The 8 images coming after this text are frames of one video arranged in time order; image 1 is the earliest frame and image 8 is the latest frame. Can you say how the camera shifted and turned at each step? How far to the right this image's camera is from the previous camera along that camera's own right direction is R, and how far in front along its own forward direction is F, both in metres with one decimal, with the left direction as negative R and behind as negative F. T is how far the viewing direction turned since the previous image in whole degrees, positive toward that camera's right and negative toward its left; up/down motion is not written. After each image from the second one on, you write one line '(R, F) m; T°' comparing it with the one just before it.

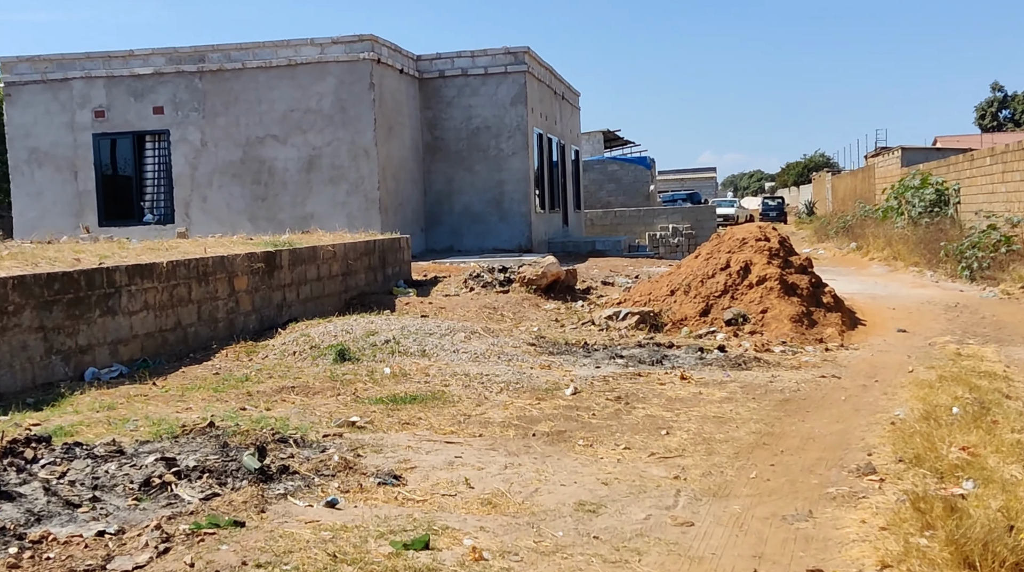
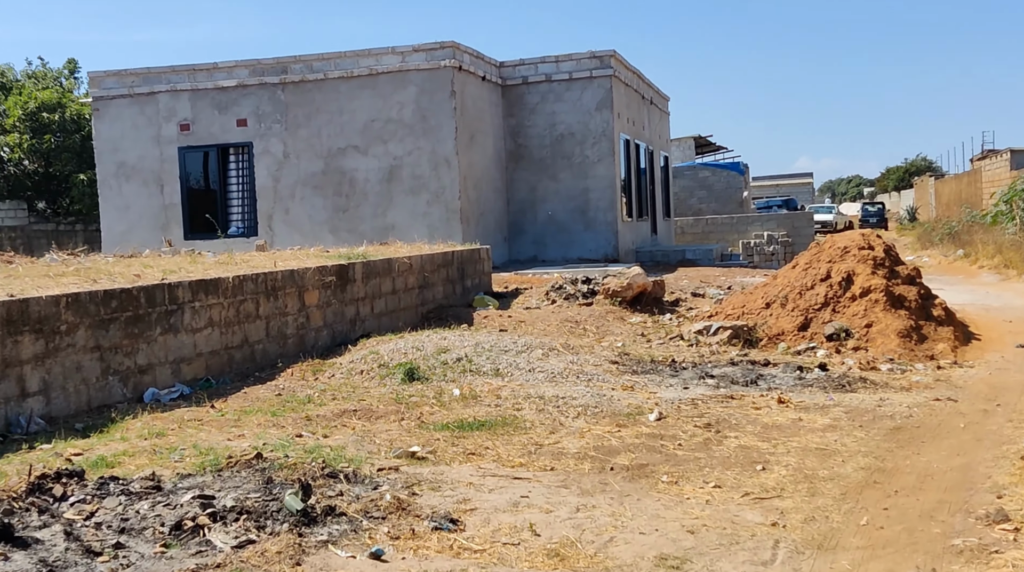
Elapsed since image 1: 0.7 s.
(+0.1, +0.6) m; -4°
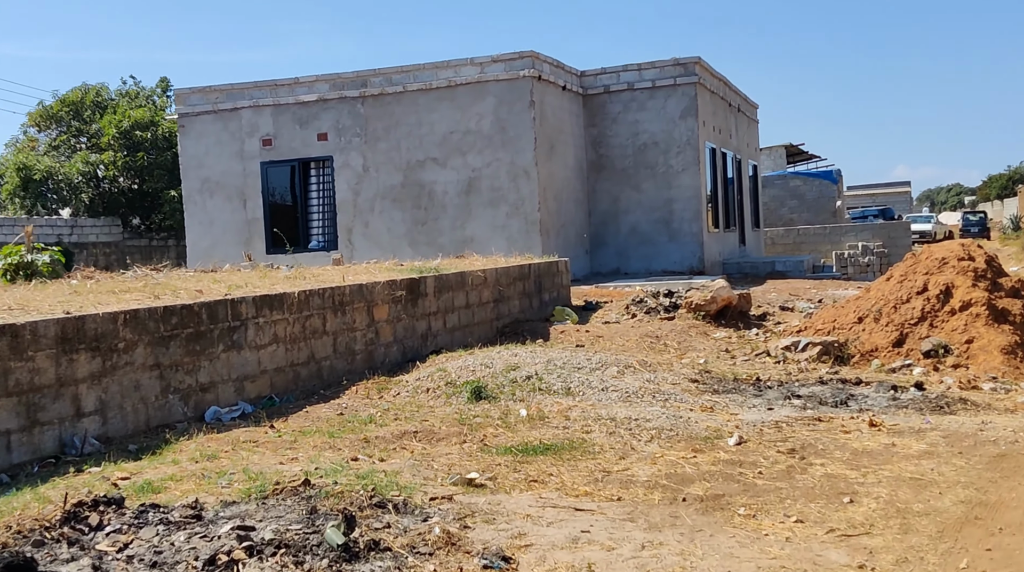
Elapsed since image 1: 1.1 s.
(+0.1, +0.4) m; -4°
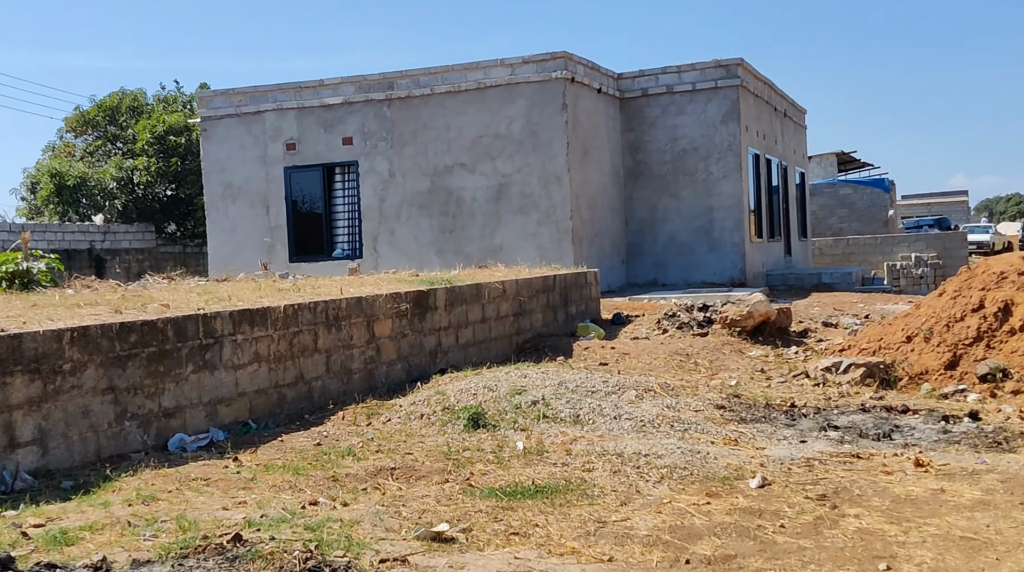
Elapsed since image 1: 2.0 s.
(+0.3, +0.8) m; -2°
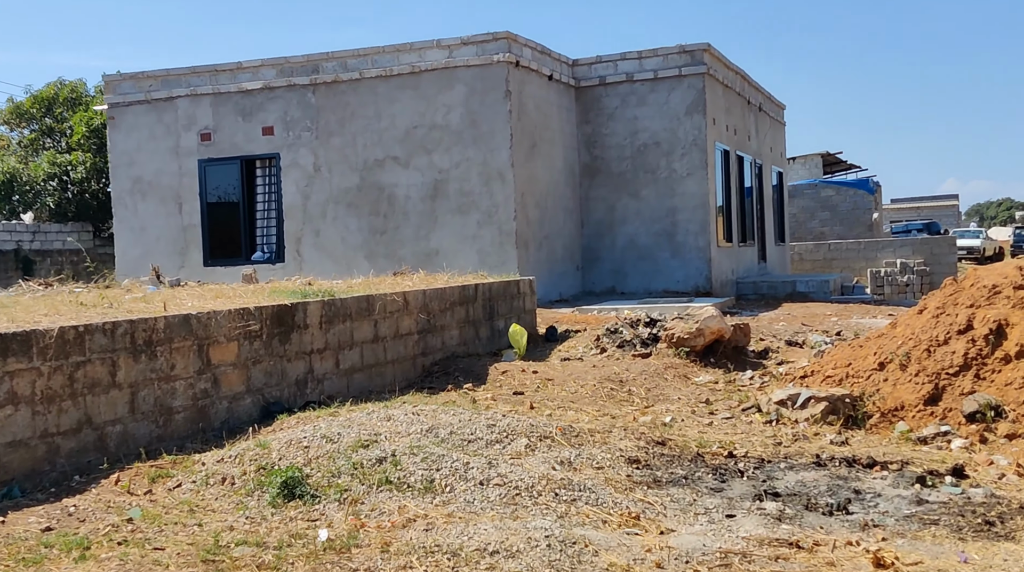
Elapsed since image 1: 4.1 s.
(+0.7, +1.8) m; 0°
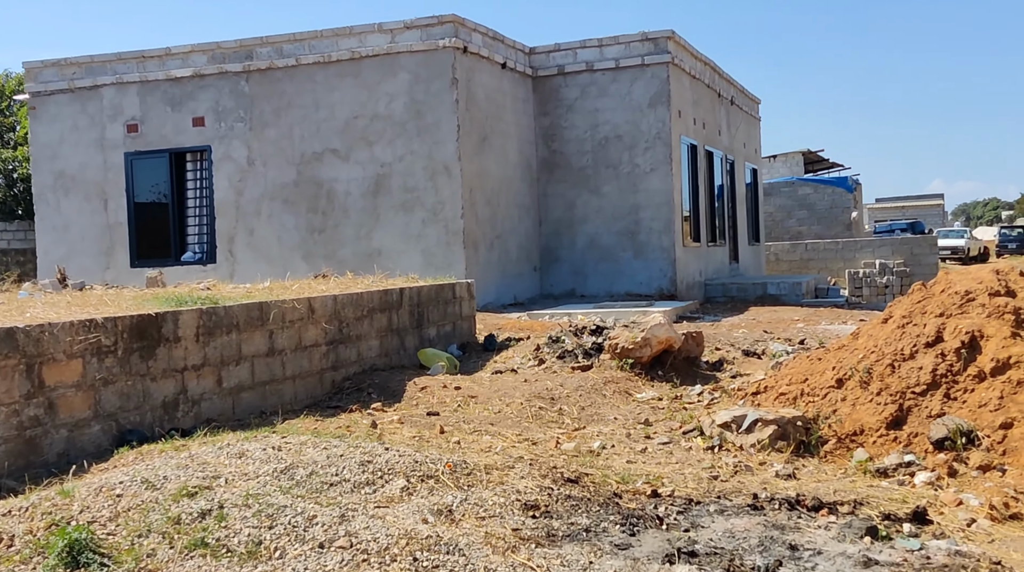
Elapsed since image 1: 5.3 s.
(+0.5, +1.1) m; +1°
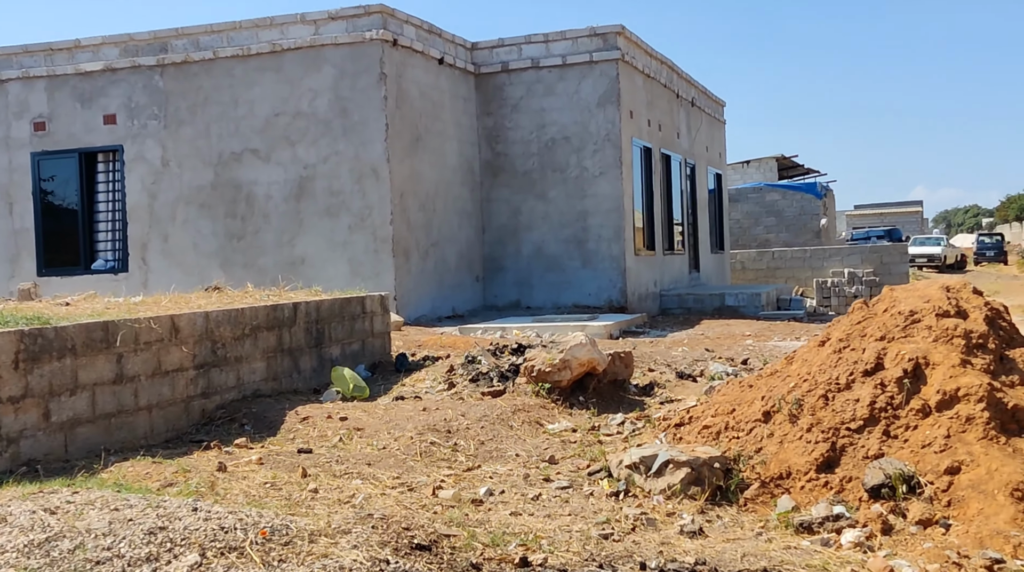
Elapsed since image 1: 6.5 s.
(+0.6, +1.0) m; +1°
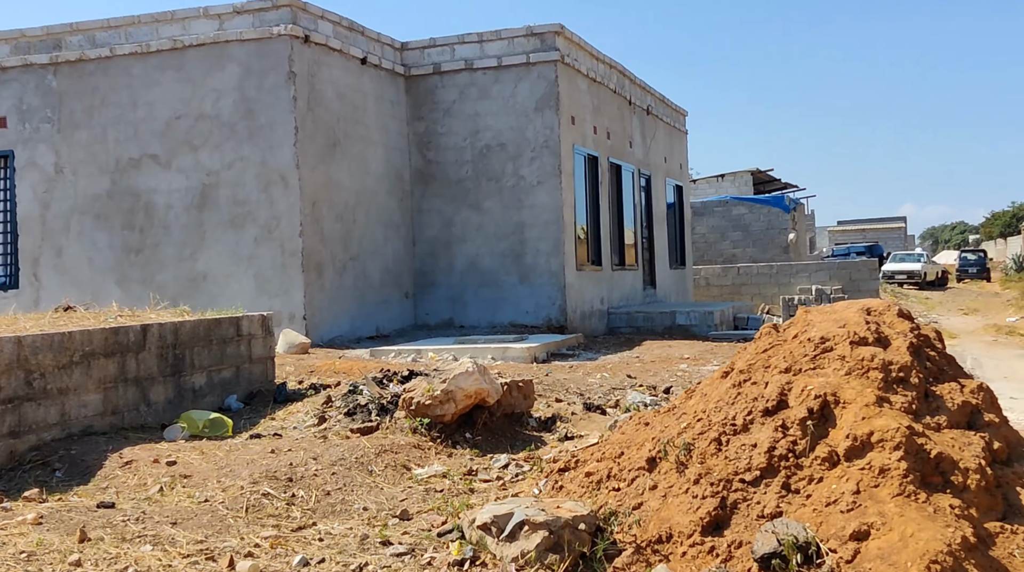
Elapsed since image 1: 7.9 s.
(+0.7, +1.1) m; 0°
